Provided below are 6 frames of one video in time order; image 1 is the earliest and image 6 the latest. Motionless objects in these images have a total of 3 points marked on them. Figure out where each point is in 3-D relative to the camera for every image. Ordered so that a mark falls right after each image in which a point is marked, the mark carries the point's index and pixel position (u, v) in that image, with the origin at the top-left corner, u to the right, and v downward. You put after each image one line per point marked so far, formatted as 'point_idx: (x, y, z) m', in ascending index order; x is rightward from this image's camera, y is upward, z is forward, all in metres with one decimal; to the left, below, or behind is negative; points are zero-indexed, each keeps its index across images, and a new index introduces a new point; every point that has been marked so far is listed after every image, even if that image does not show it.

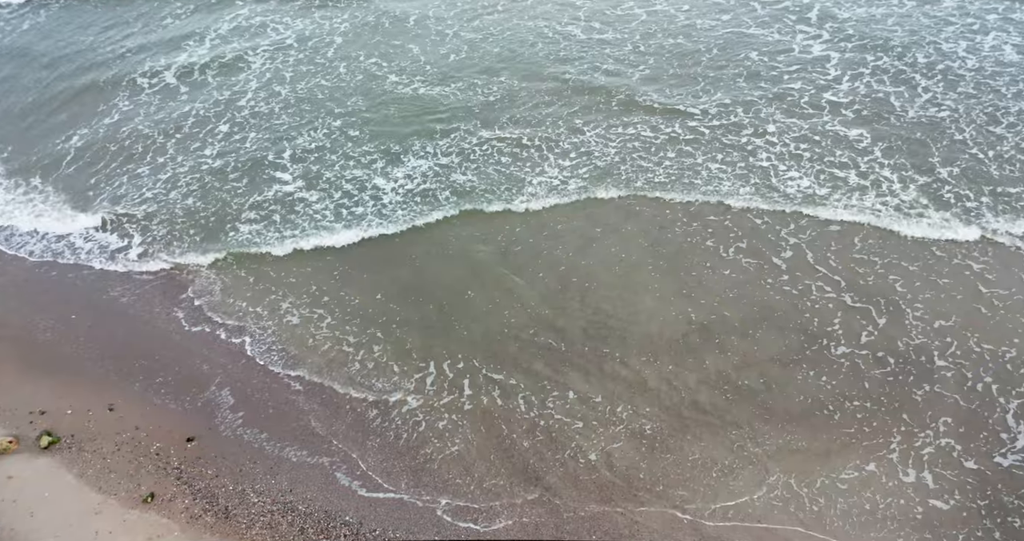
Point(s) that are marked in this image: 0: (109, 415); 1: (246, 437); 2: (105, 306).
0: (-9.2, -3.3, +16.8) m
1: (-5.9, -3.7, +16.3) m
2: (-10.5, -0.9, +19.2) m
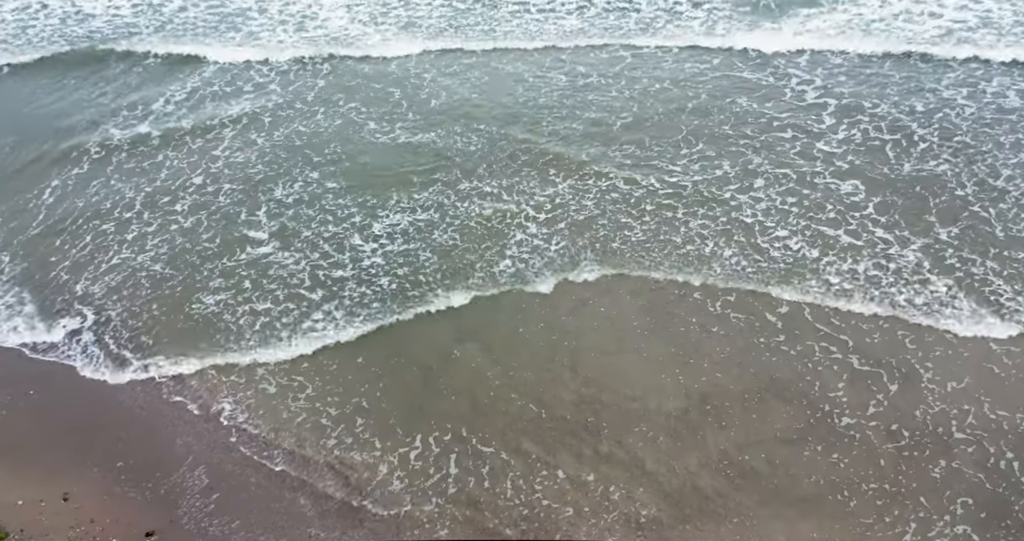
0: (-9.4, -5.0, +15.5) m
1: (-6.1, -5.3, +15.0) m
2: (-10.8, -2.6, +17.9) m
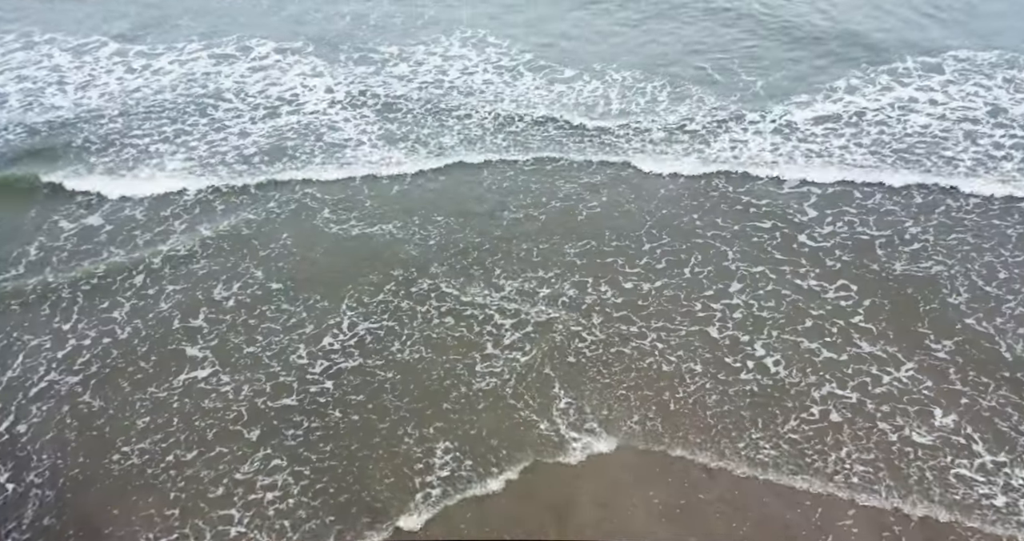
0: (-10.4, -7.6, +13.5) m
1: (-7.1, -7.9, +12.9) m
2: (-11.8, -5.5, +16.0) m
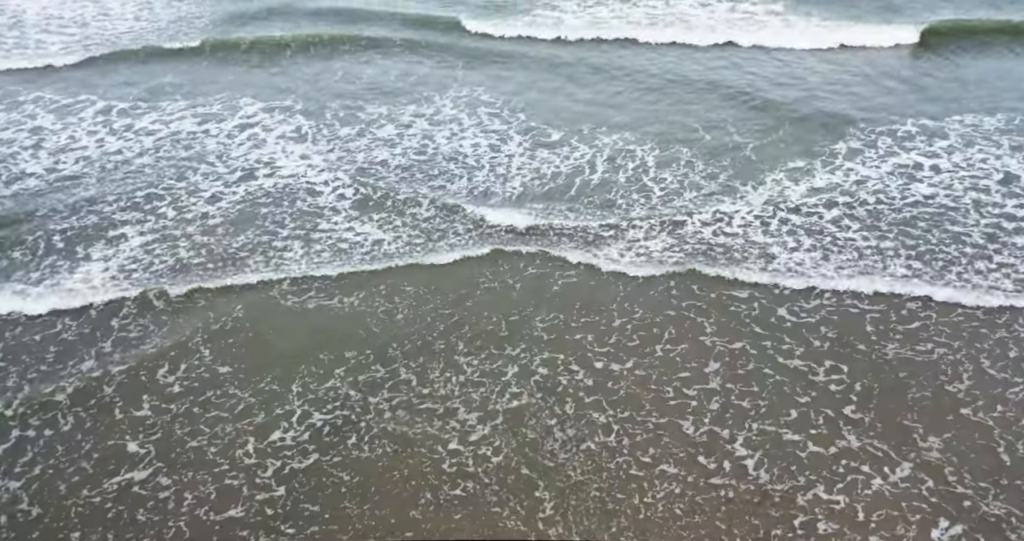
0: (-11.4, -9.3, +12.1) m
1: (-8.1, -9.6, +11.5) m
2: (-12.7, -7.3, +14.8) m
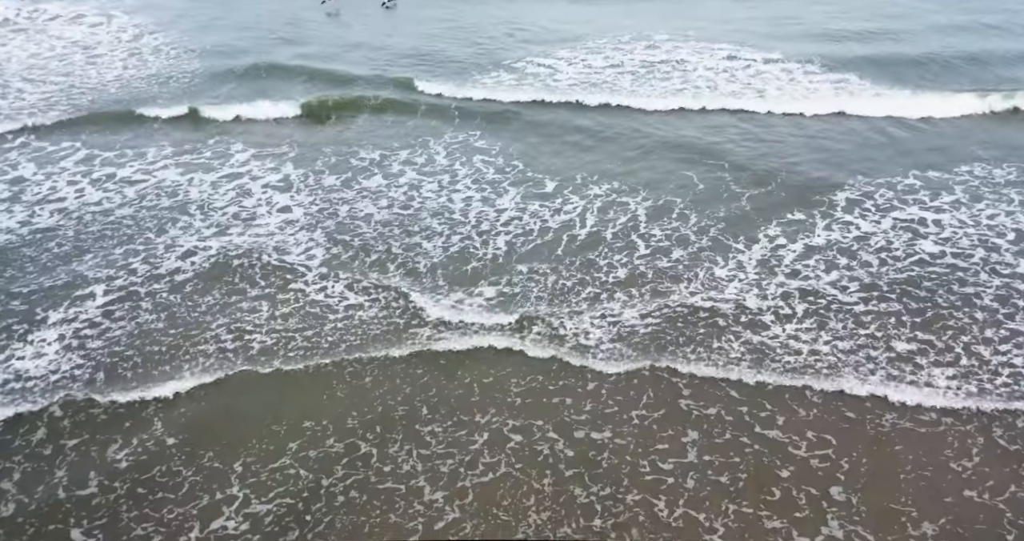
0: (-12.2, -10.6, +10.9) m
1: (-8.9, -10.9, +10.2) m
2: (-13.5, -8.6, +13.7) m
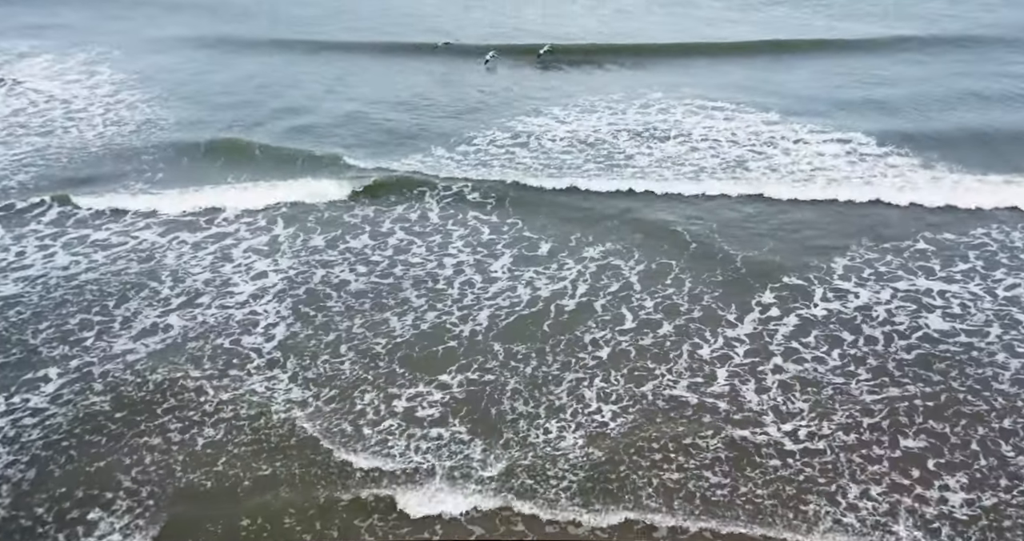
0: (-13.2, -12.0, +9.4) m
1: (-9.9, -12.3, +8.7) m
2: (-14.4, -10.2, +12.3) m
